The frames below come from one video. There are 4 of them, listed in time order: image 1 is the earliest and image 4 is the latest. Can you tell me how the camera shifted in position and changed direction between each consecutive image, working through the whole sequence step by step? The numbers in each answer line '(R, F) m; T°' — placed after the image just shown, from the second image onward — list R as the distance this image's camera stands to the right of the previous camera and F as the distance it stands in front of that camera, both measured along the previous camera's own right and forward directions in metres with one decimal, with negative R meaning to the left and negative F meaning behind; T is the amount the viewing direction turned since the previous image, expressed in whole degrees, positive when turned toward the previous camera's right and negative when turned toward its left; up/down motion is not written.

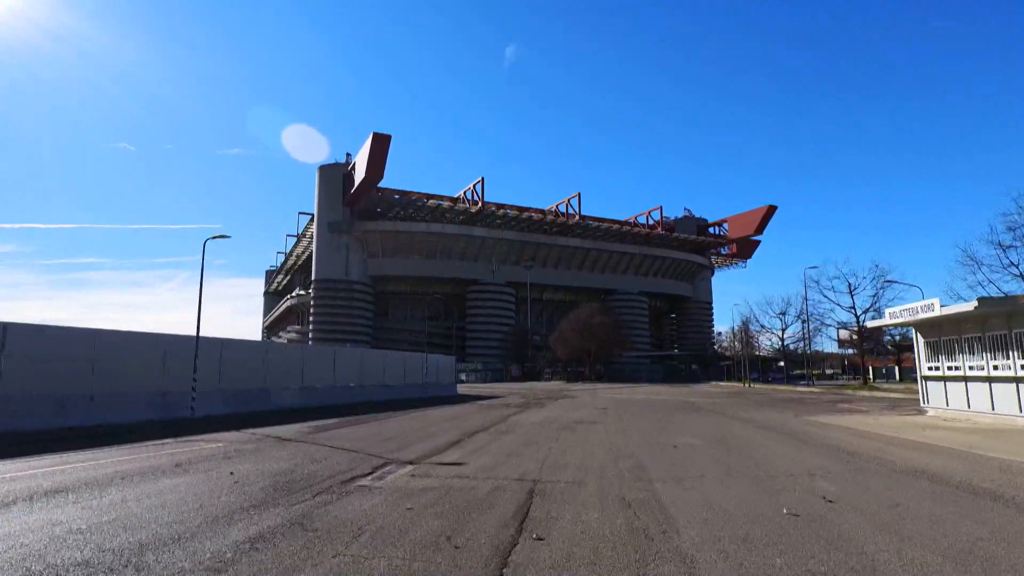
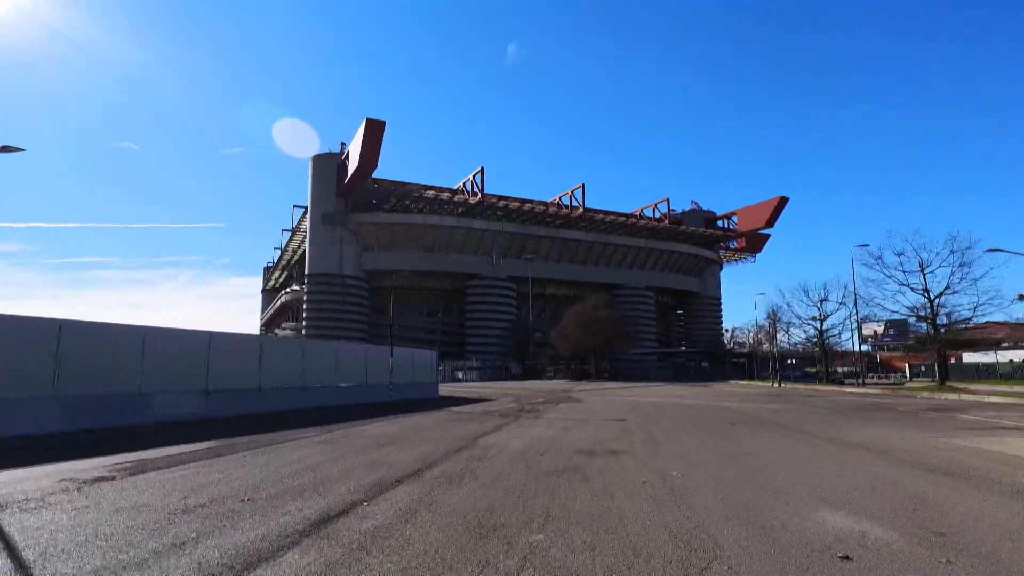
(+0.6, +7.3) m; 0°
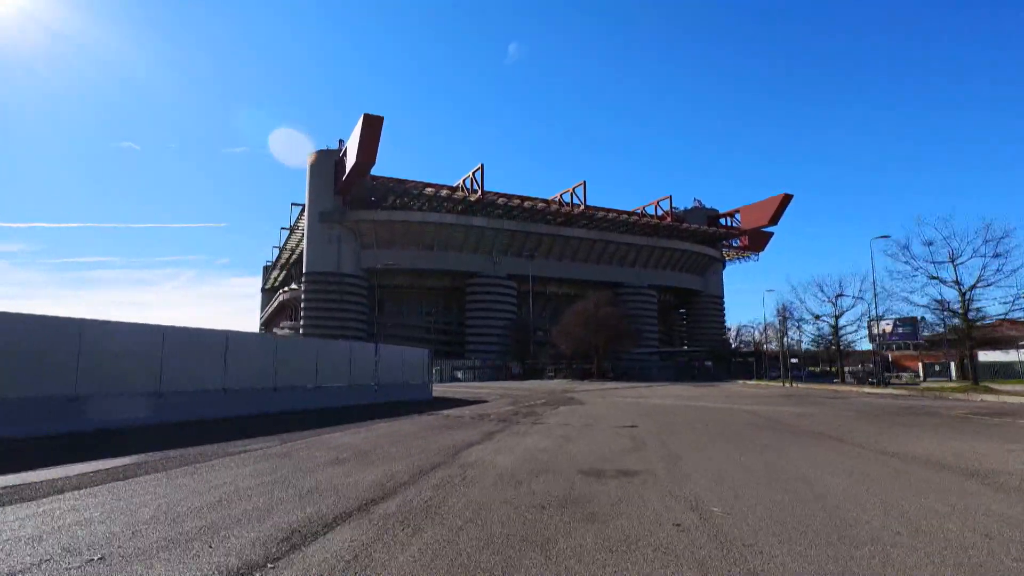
(+0.2, +2.3) m; 0°
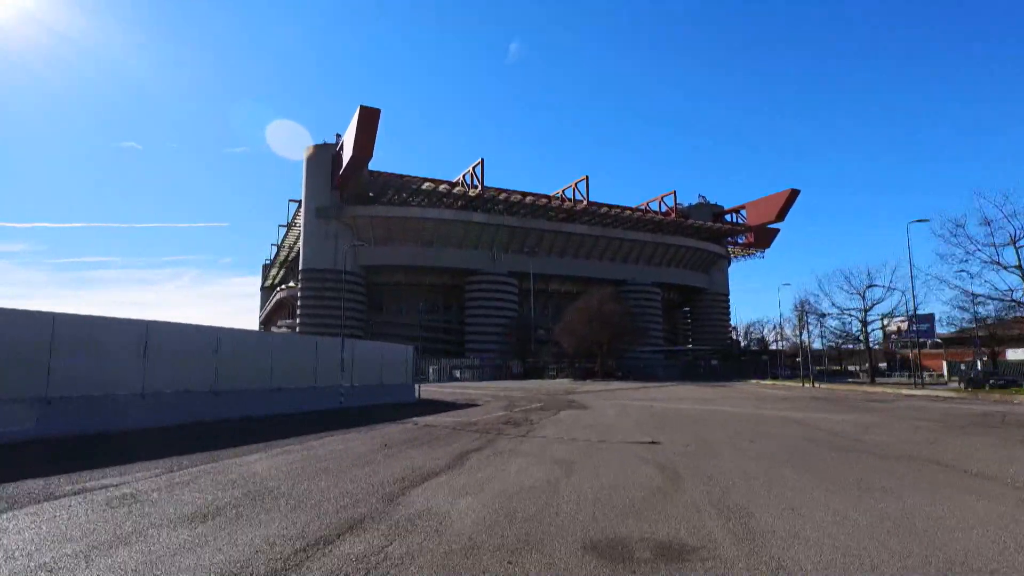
(+0.3, +3.8) m; 0°
